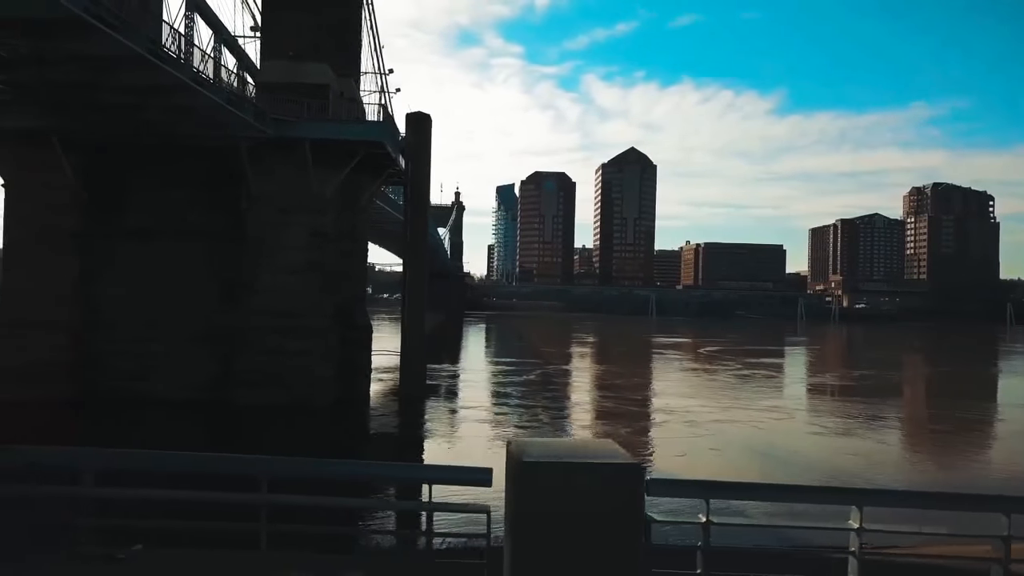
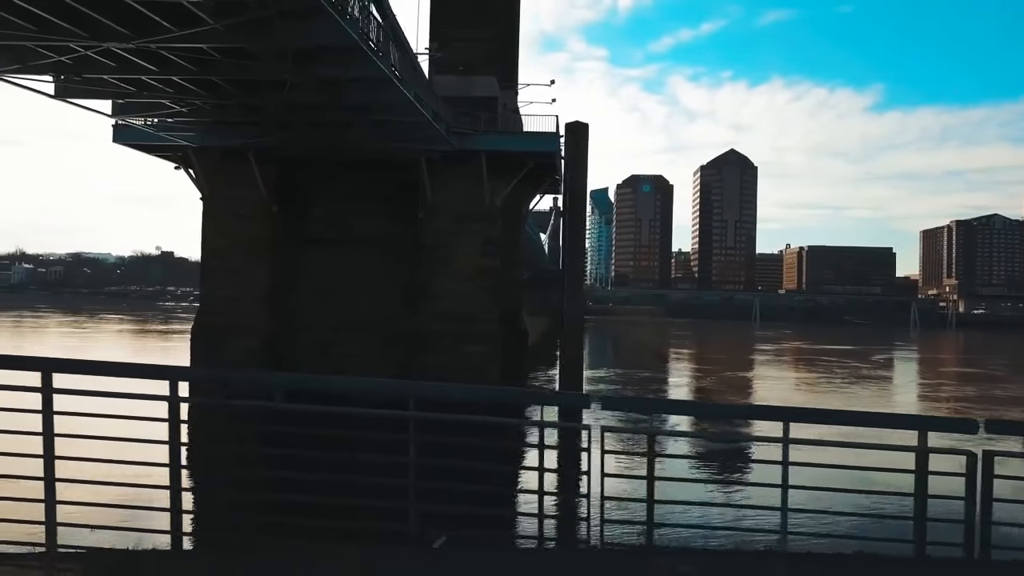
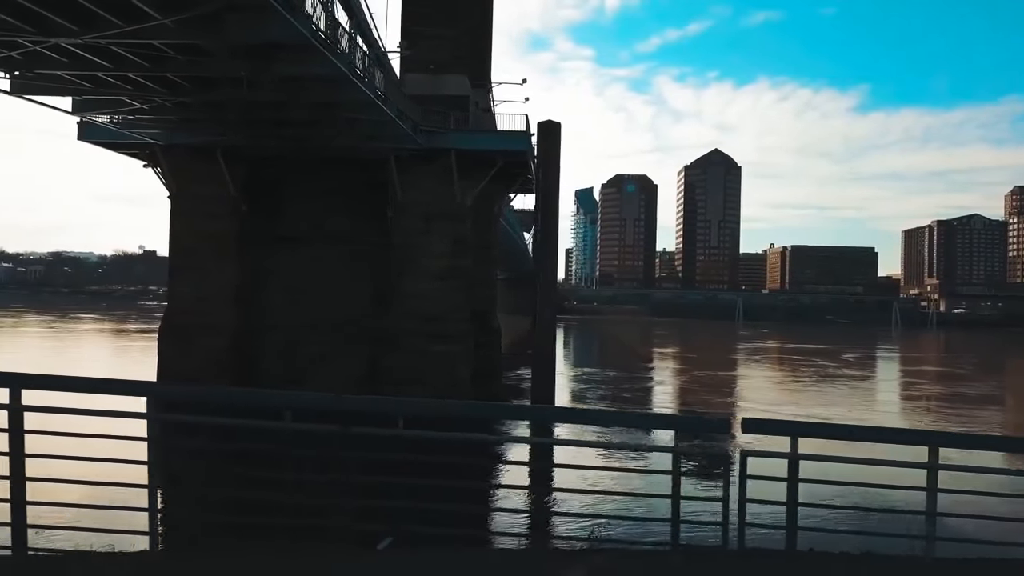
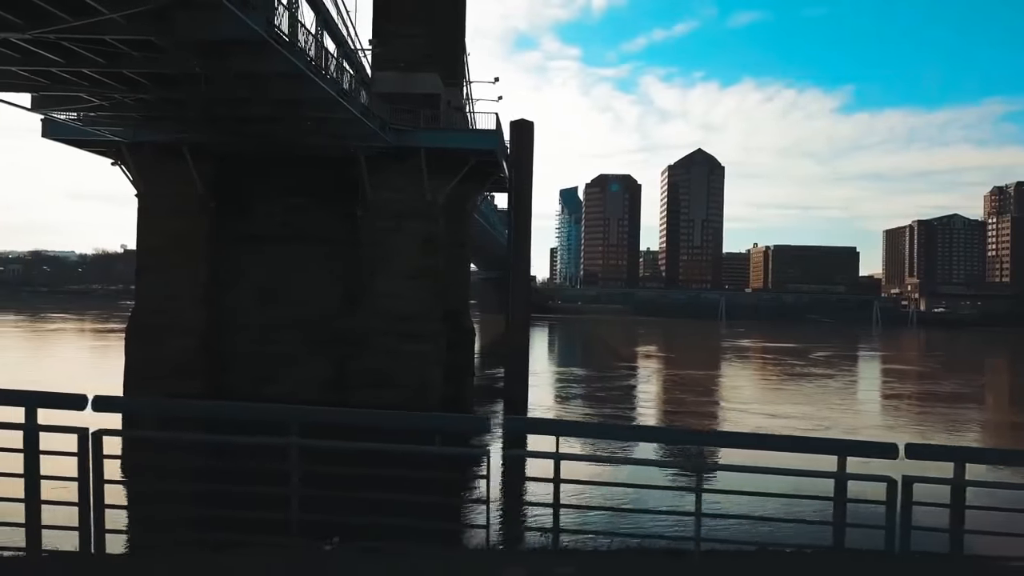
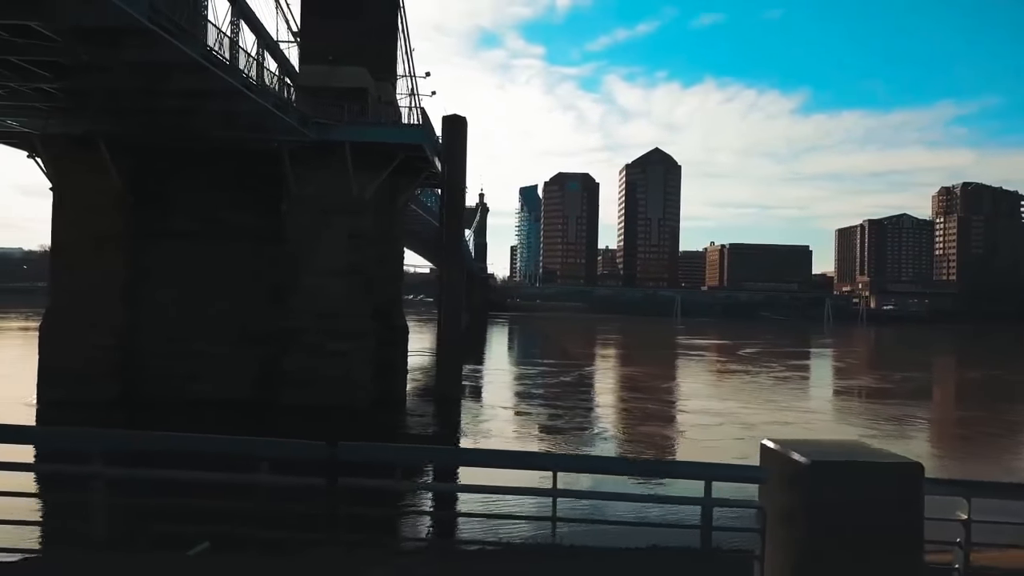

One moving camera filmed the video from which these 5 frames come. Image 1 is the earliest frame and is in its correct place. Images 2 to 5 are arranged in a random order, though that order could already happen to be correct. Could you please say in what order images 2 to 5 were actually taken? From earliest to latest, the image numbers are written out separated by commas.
5, 4, 3, 2
